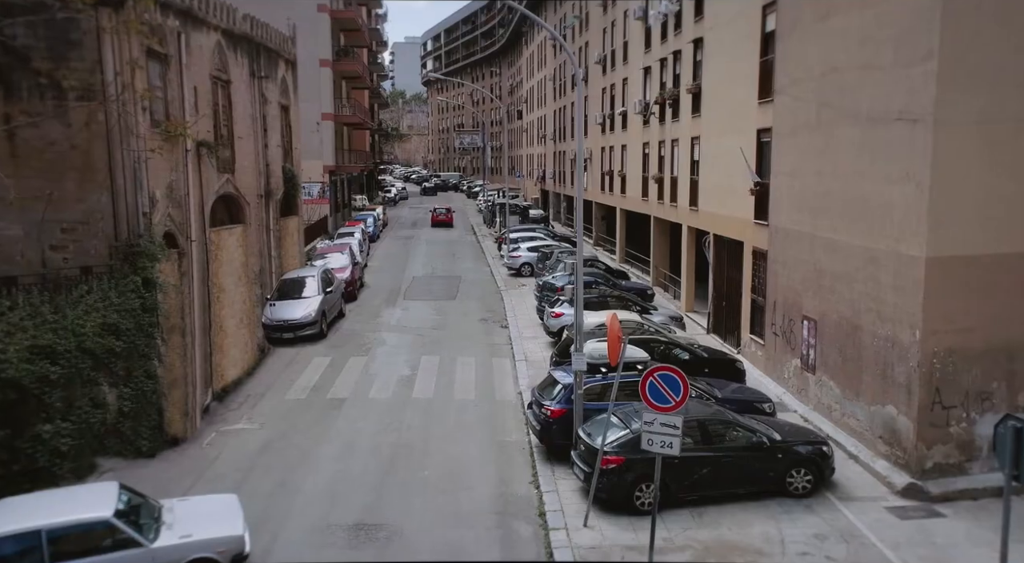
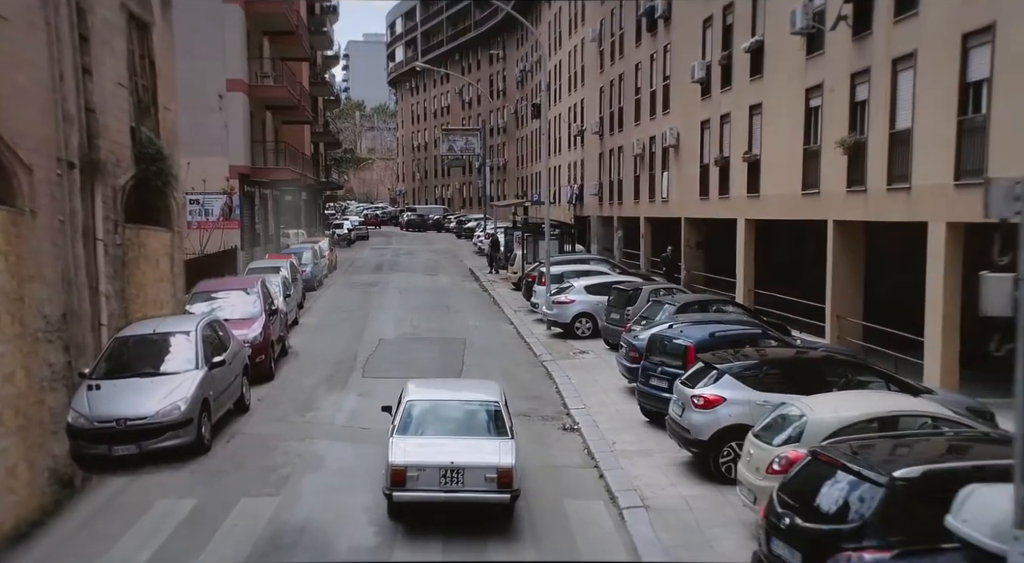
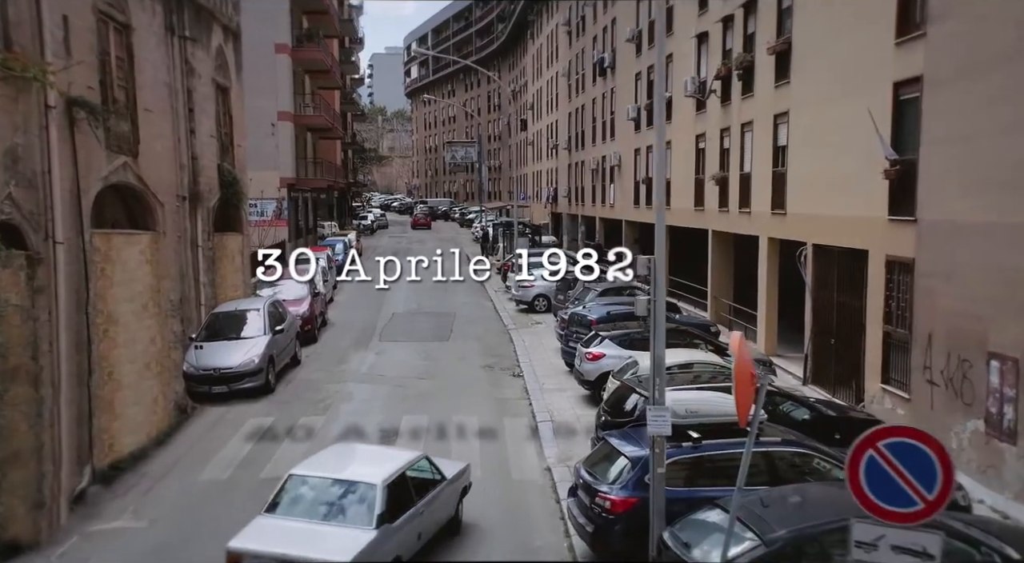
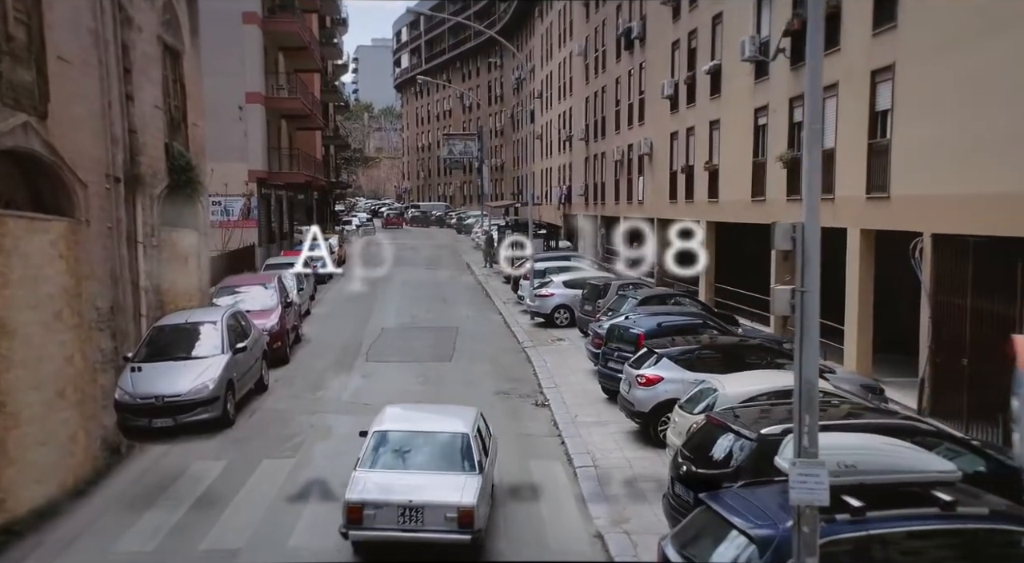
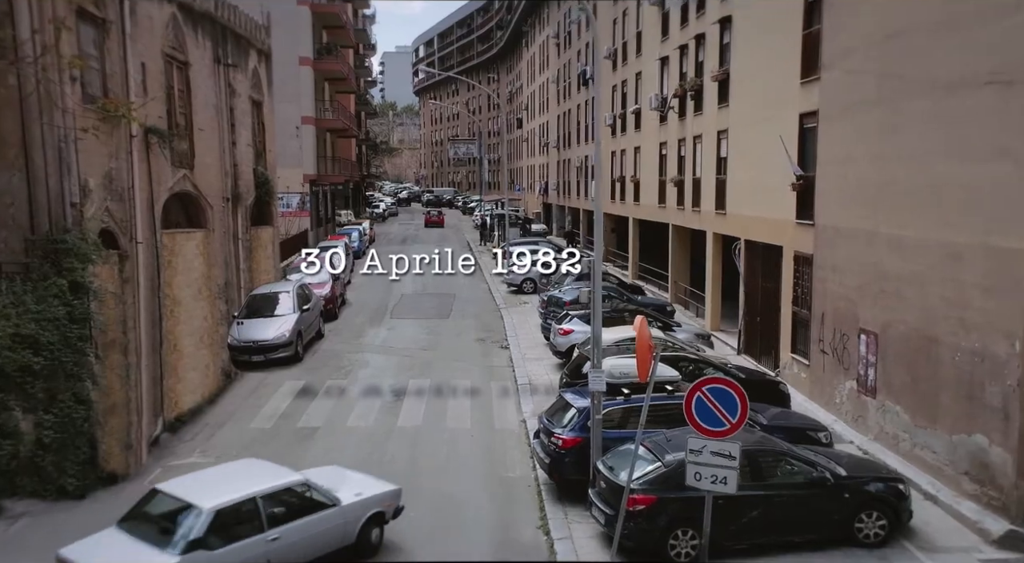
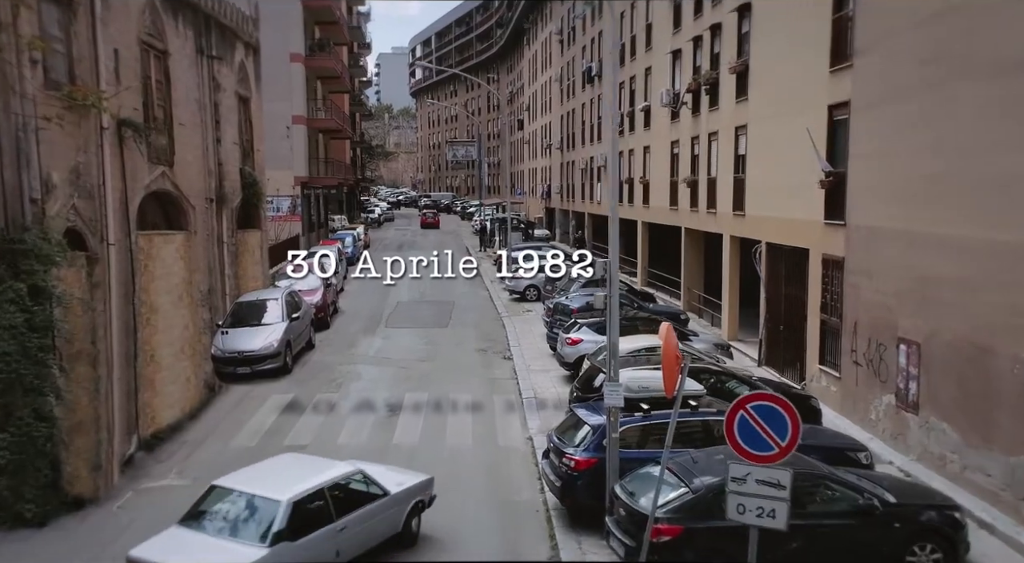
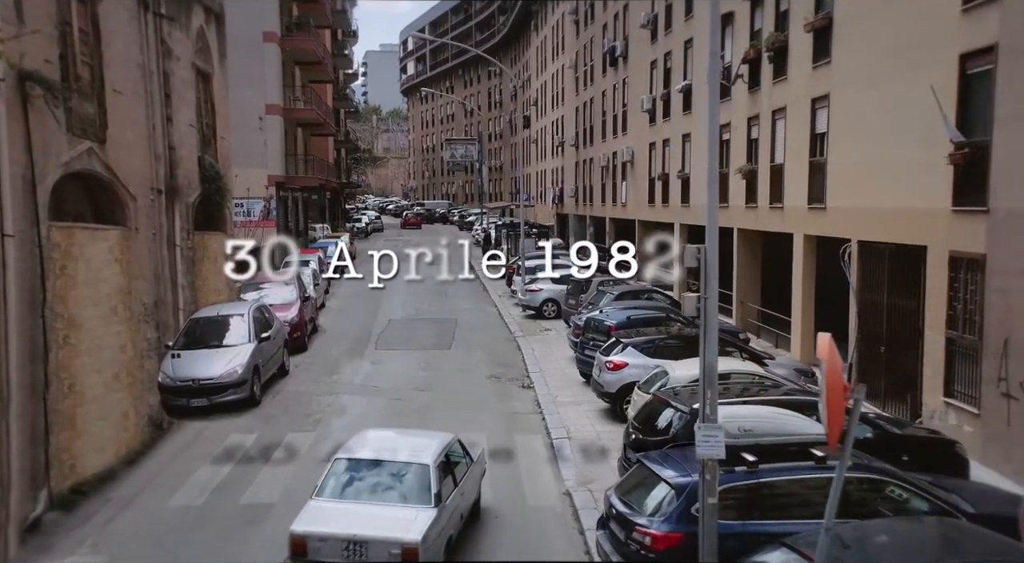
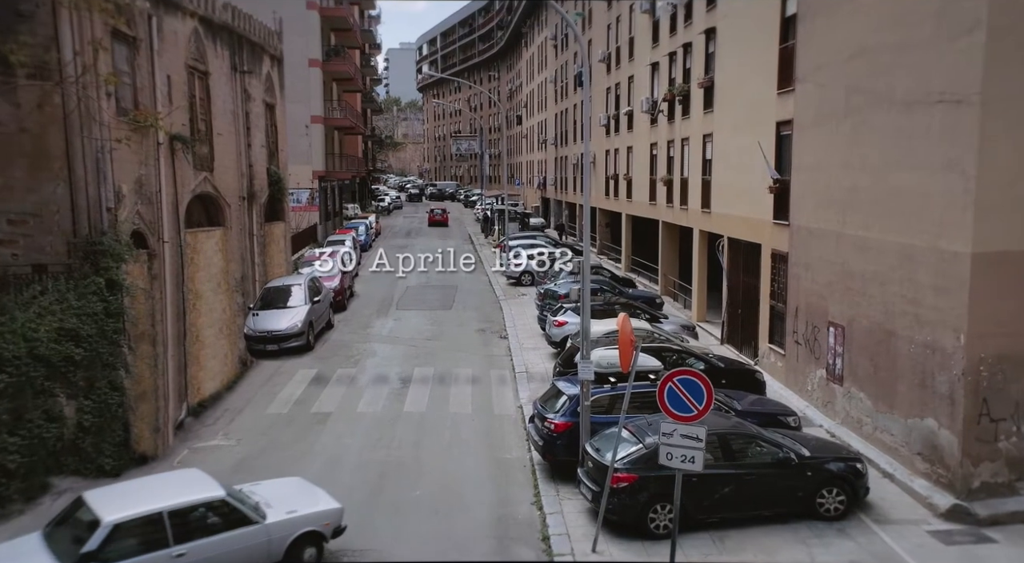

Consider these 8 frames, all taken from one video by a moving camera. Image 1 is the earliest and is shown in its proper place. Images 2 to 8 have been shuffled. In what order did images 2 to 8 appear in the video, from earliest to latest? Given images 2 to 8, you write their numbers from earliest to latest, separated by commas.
8, 5, 6, 3, 7, 4, 2
